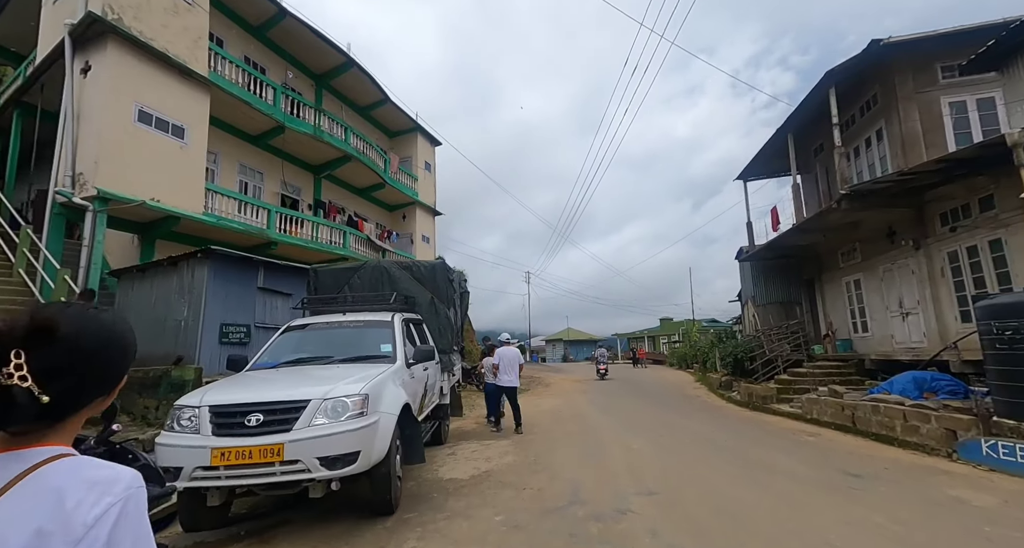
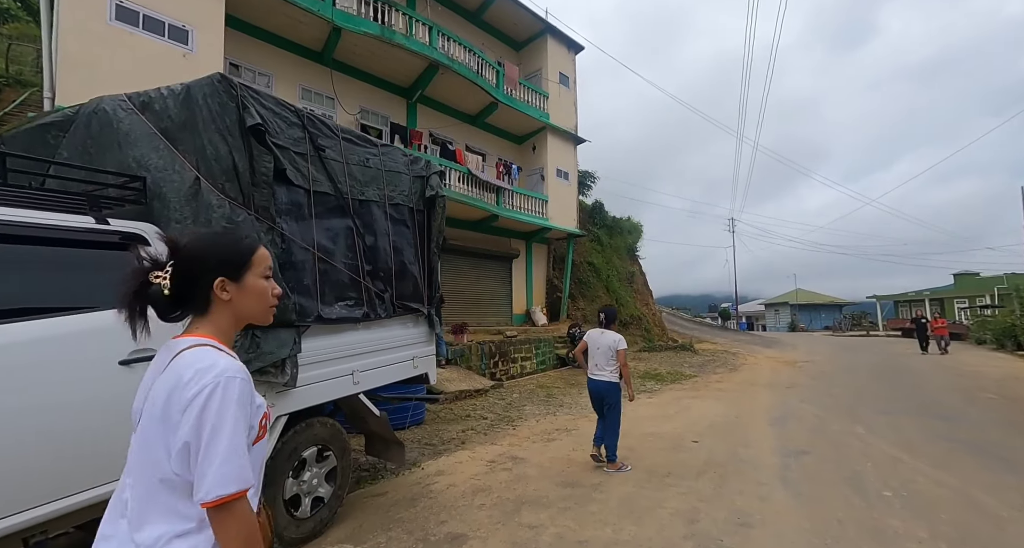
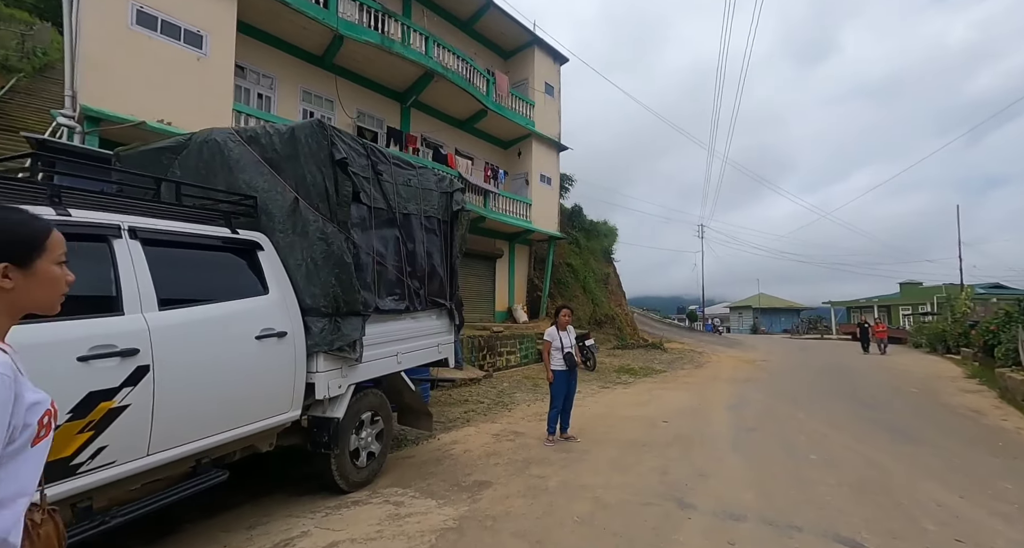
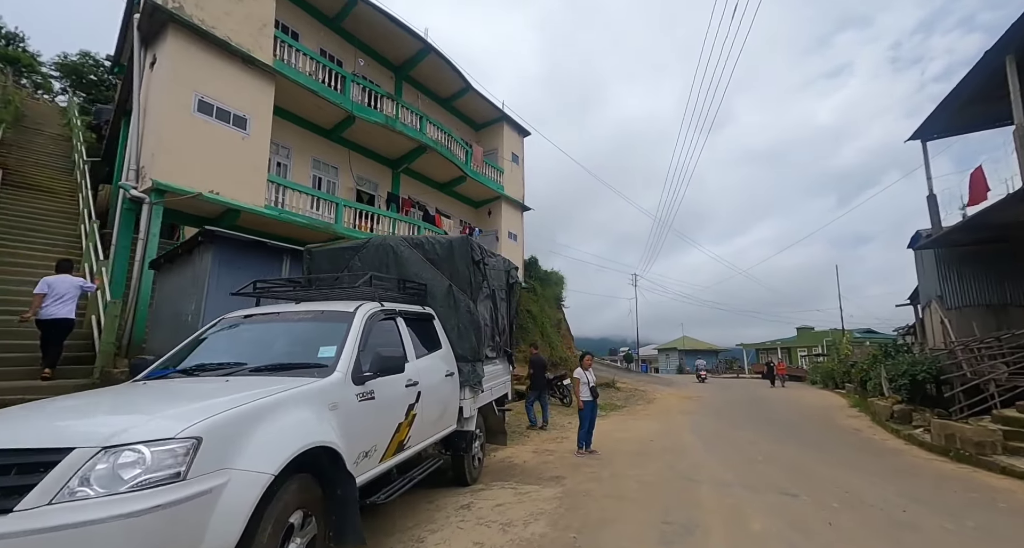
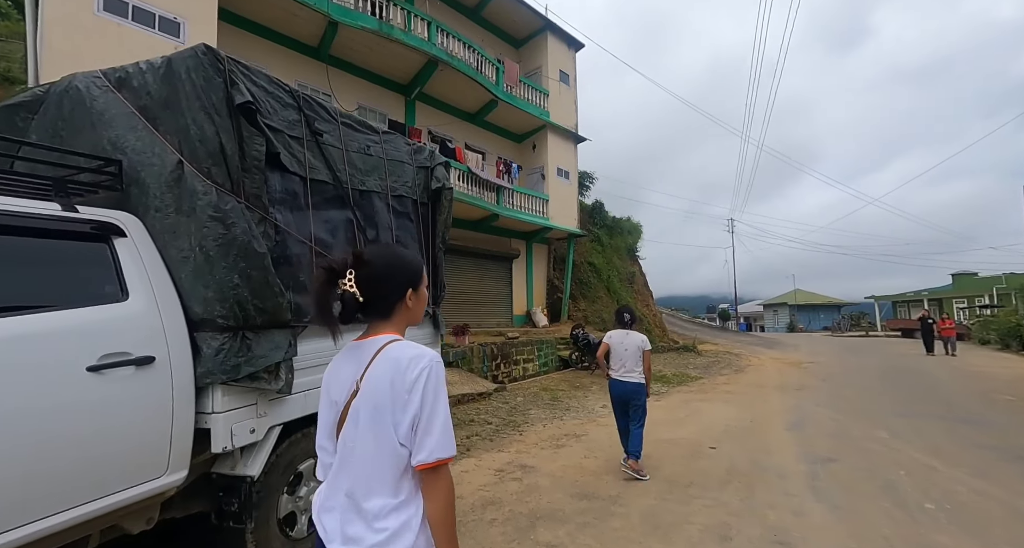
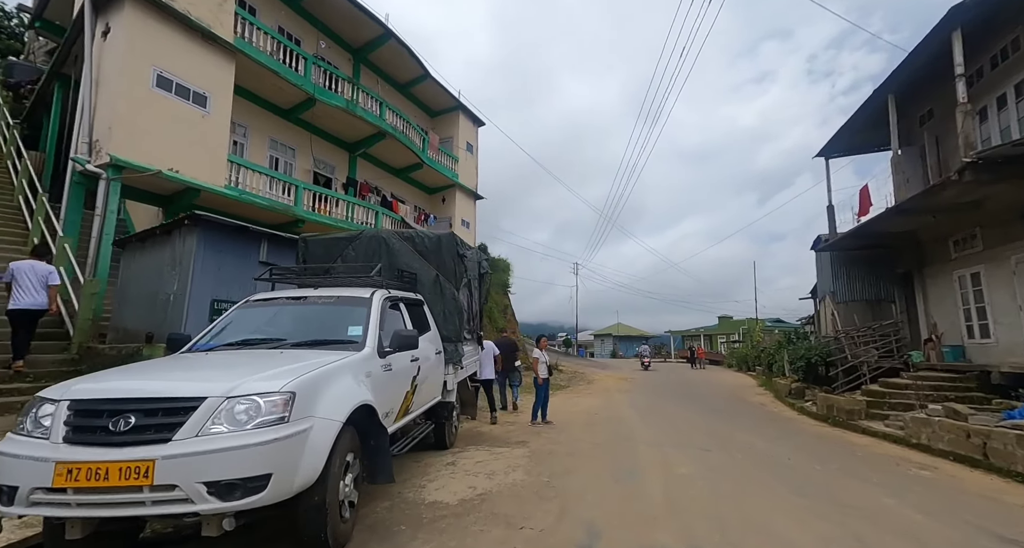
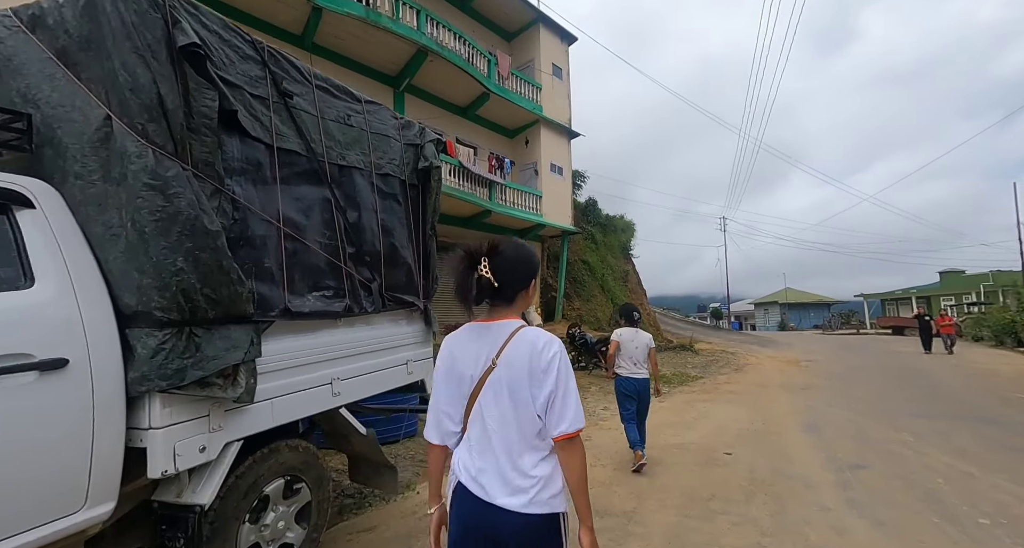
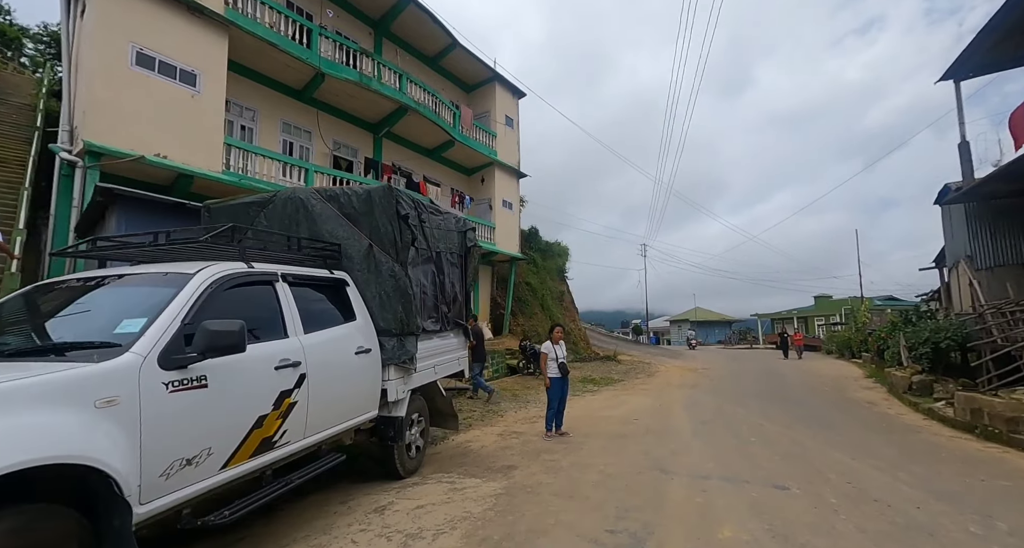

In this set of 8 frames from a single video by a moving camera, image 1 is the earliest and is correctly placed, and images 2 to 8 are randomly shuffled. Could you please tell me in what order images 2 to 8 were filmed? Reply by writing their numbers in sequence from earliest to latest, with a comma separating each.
6, 4, 8, 3, 2, 5, 7
